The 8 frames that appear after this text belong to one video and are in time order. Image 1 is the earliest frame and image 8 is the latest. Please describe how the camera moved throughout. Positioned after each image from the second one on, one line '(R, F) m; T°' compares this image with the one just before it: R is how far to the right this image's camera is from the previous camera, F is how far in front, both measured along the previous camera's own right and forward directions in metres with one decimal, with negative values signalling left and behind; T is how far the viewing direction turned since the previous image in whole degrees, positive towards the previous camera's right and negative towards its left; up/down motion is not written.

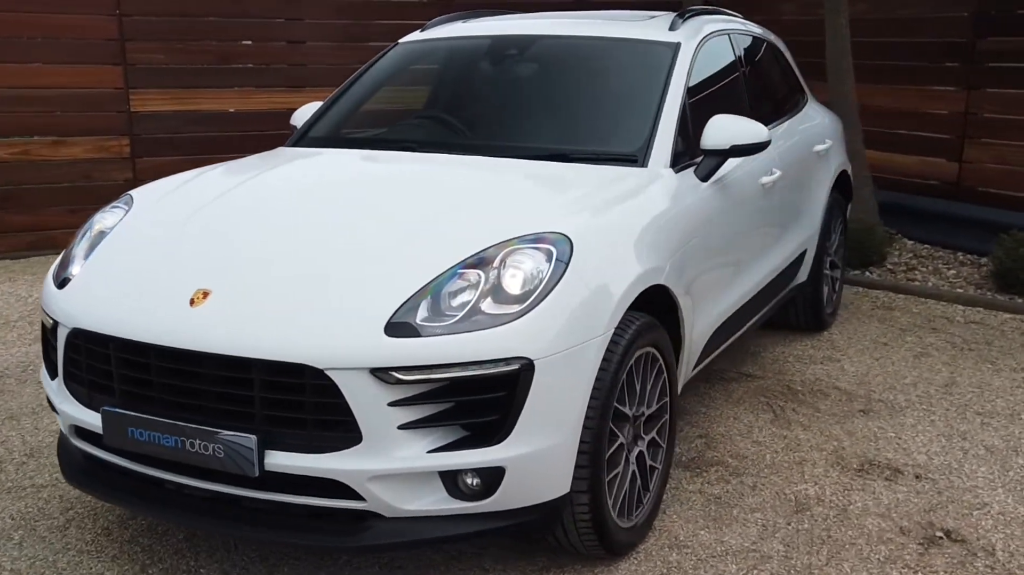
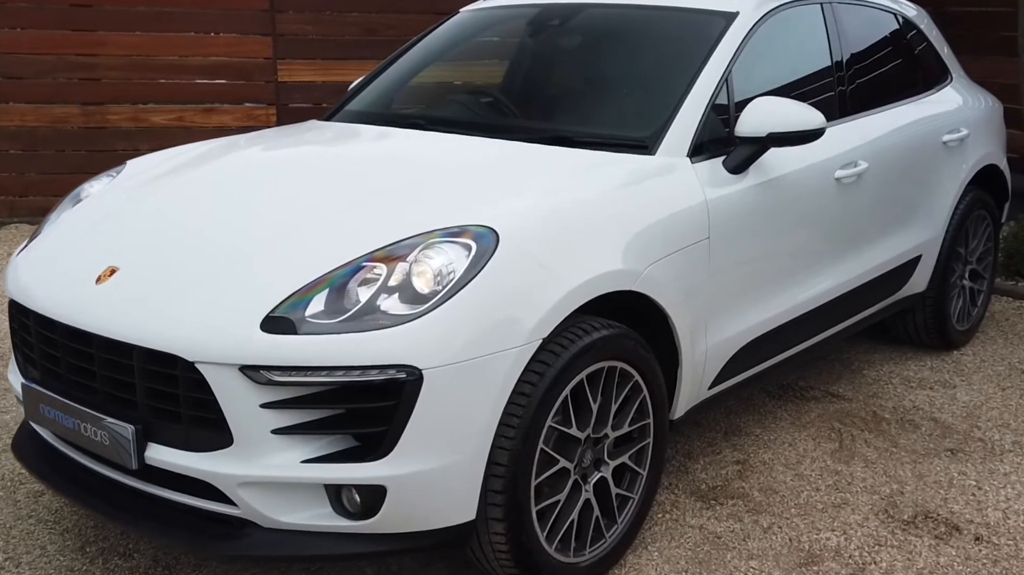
(+0.7, +0.4) m; -13°
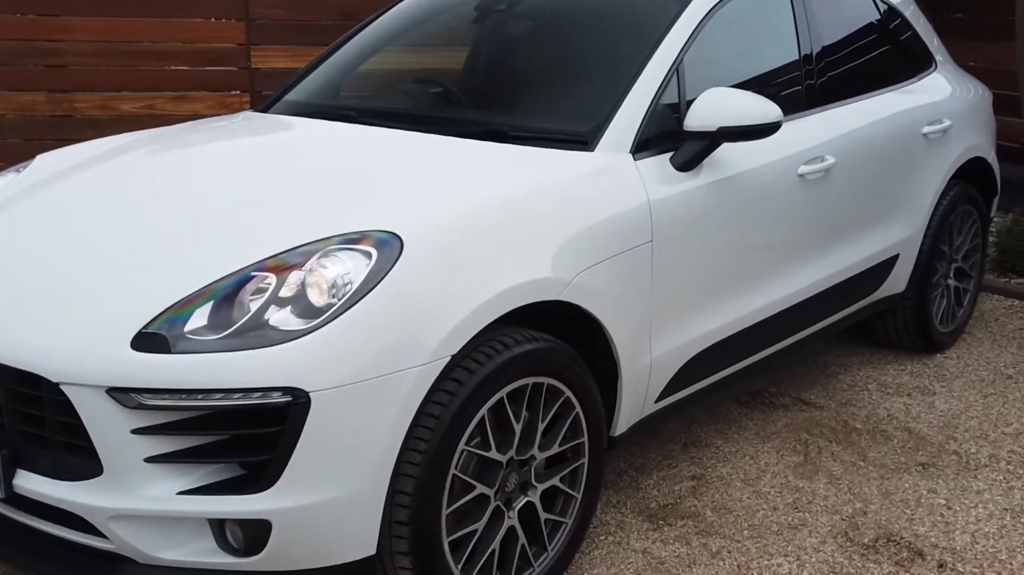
(+0.2, +0.2) m; -1°
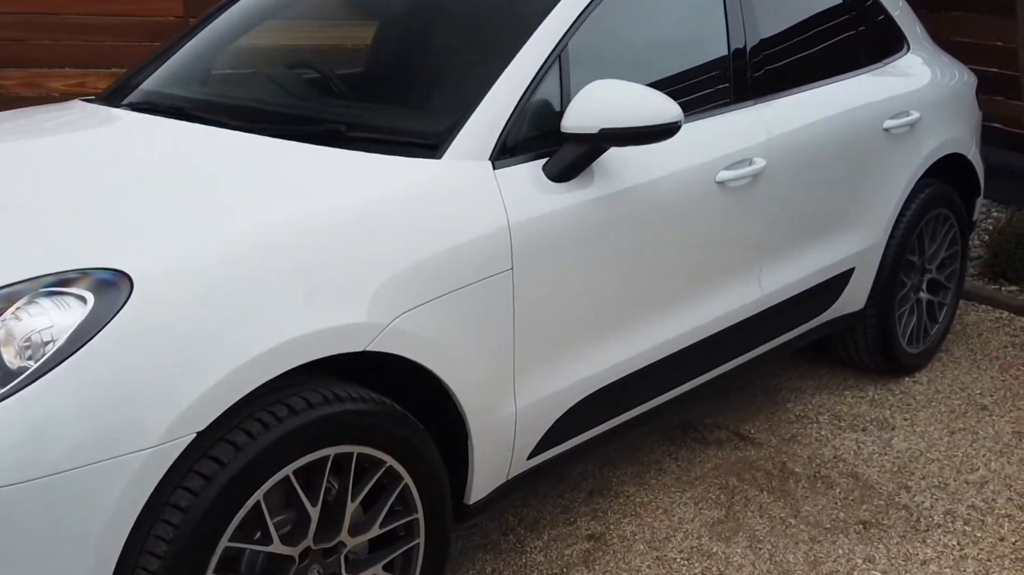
(+0.4, +0.5) m; -1°
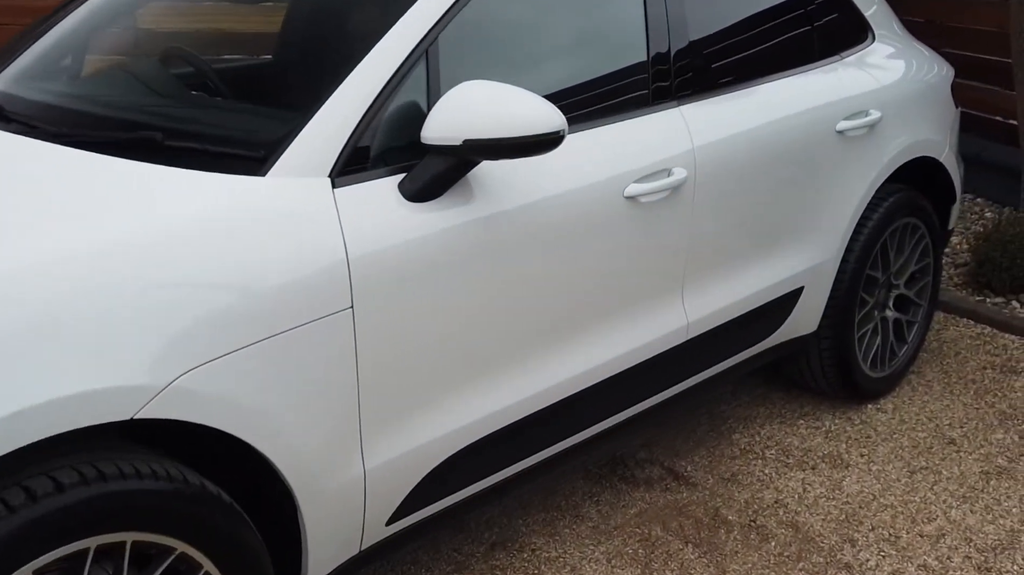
(+0.3, +0.4) m; -1°
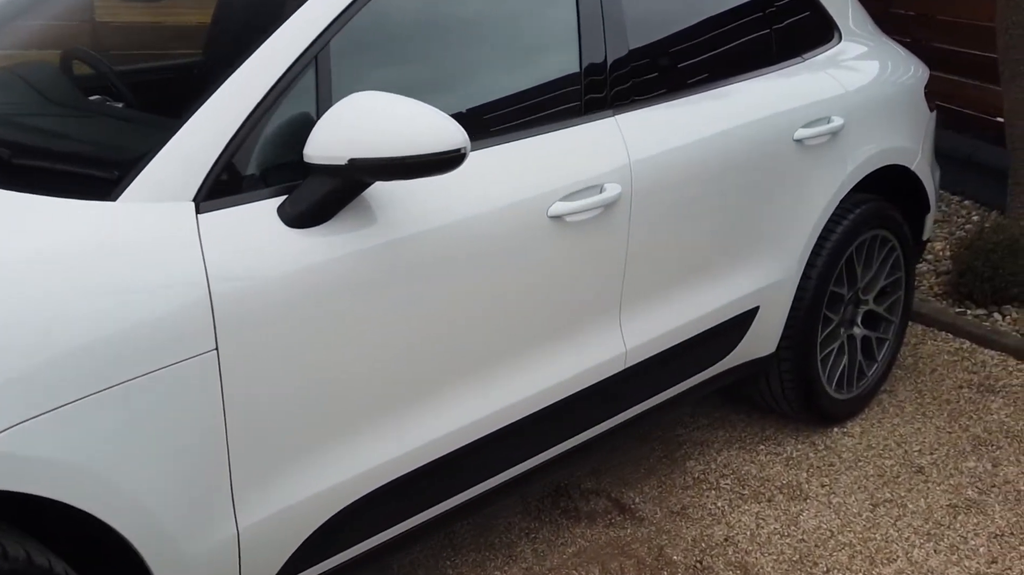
(+0.2, +0.2) m; 0°
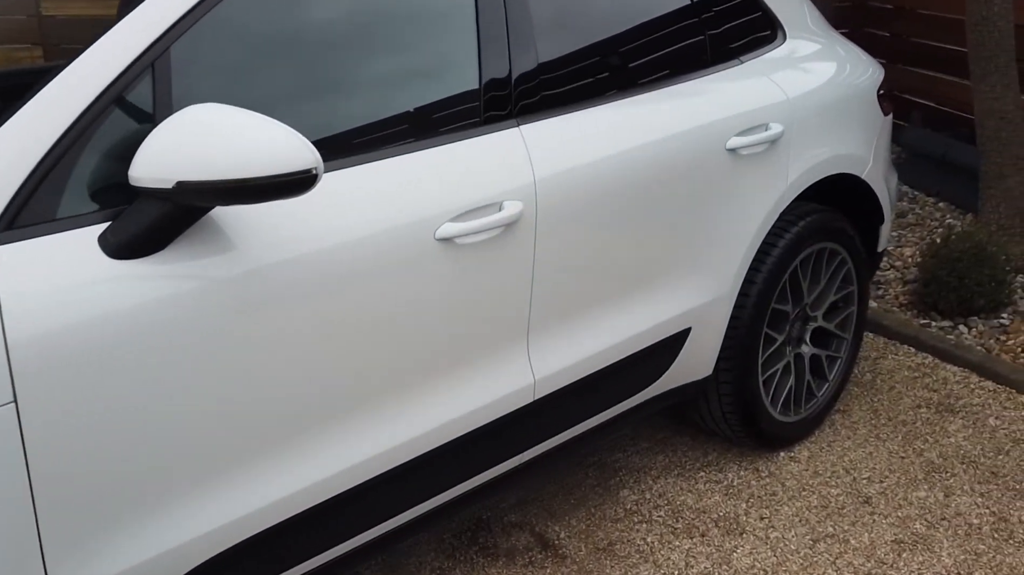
(+0.2, +0.2) m; 0°
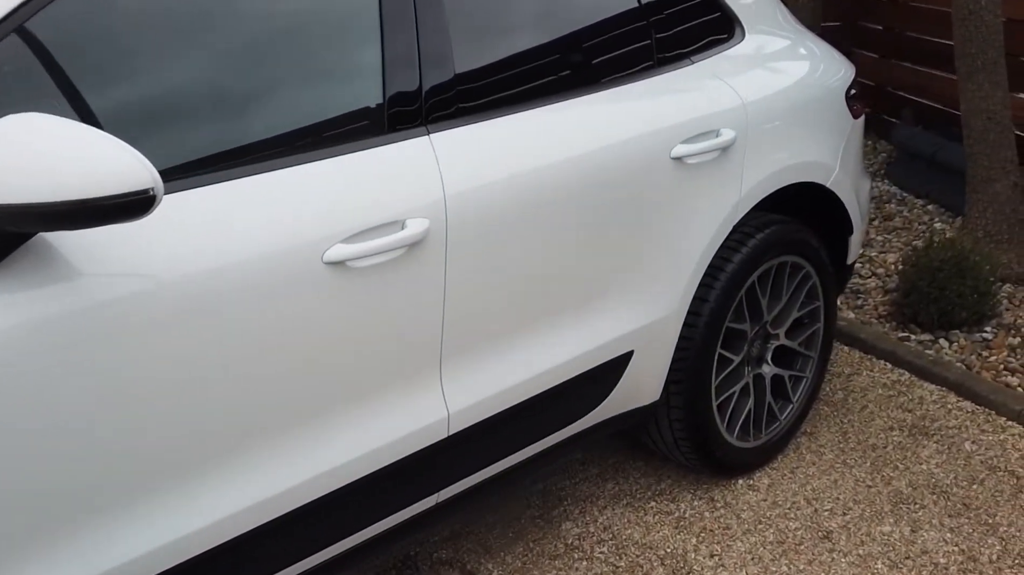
(+0.2, +0.2) m; 0°
